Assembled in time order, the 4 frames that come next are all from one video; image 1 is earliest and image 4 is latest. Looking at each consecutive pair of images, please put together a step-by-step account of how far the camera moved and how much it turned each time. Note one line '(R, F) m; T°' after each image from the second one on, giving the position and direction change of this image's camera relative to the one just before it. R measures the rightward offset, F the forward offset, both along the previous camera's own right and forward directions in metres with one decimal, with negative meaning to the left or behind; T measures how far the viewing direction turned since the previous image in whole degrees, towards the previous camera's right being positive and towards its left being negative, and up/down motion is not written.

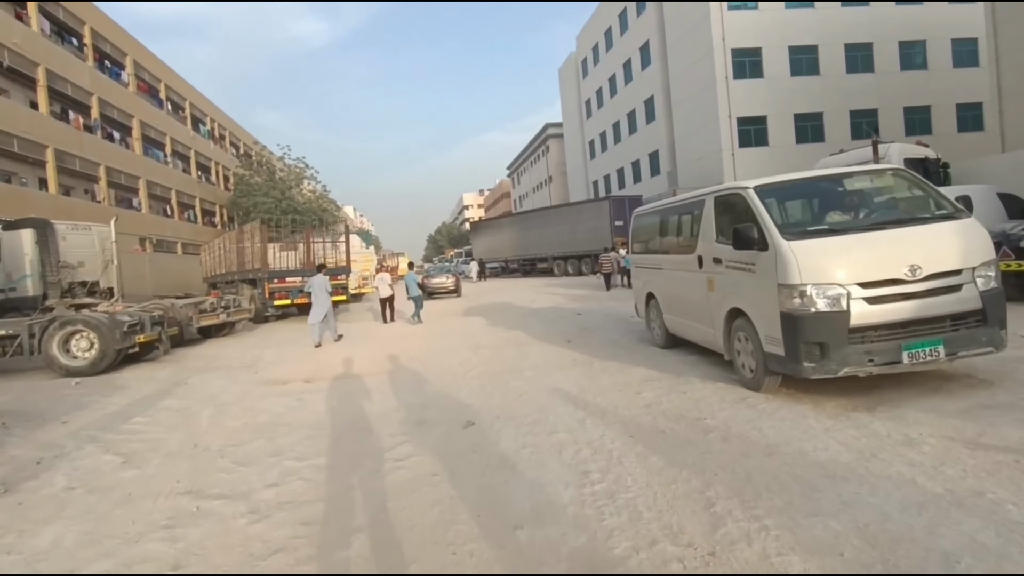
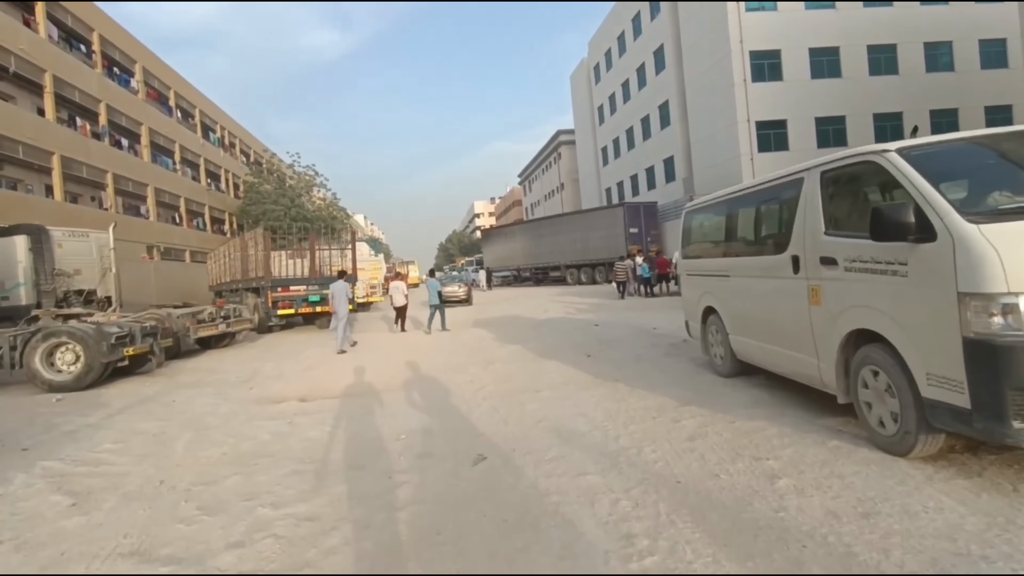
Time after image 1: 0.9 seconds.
(-0.1, +0.8) m; -1°
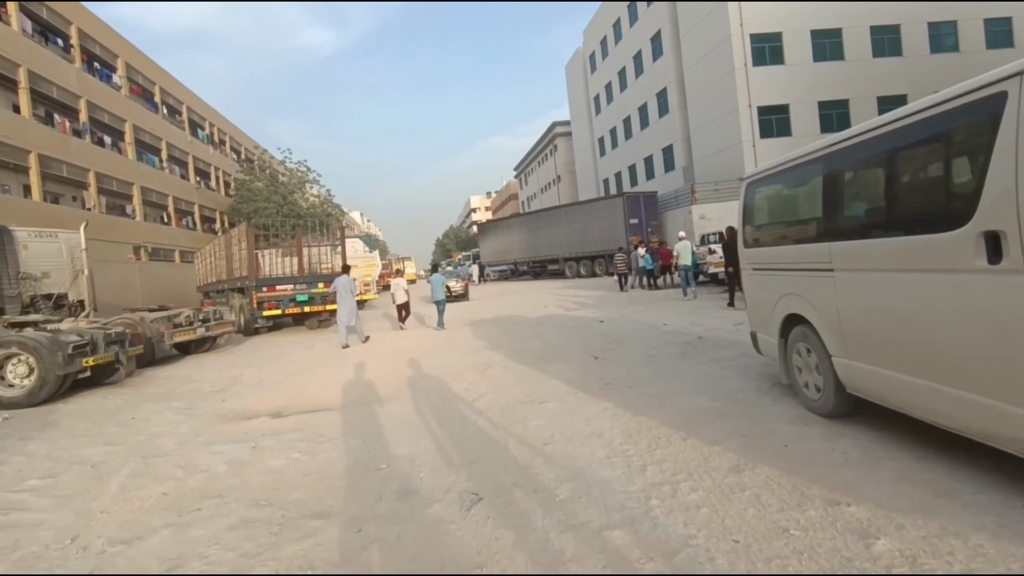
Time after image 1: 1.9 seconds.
(0.0, +0.9) m; 0°
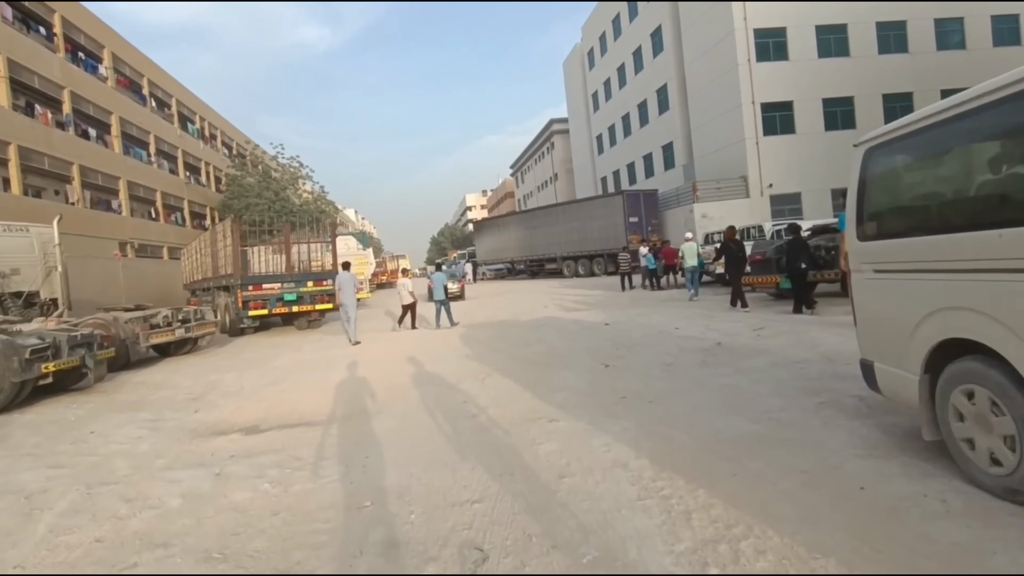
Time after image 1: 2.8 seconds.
(-0.1, +0.8) m; 0°
